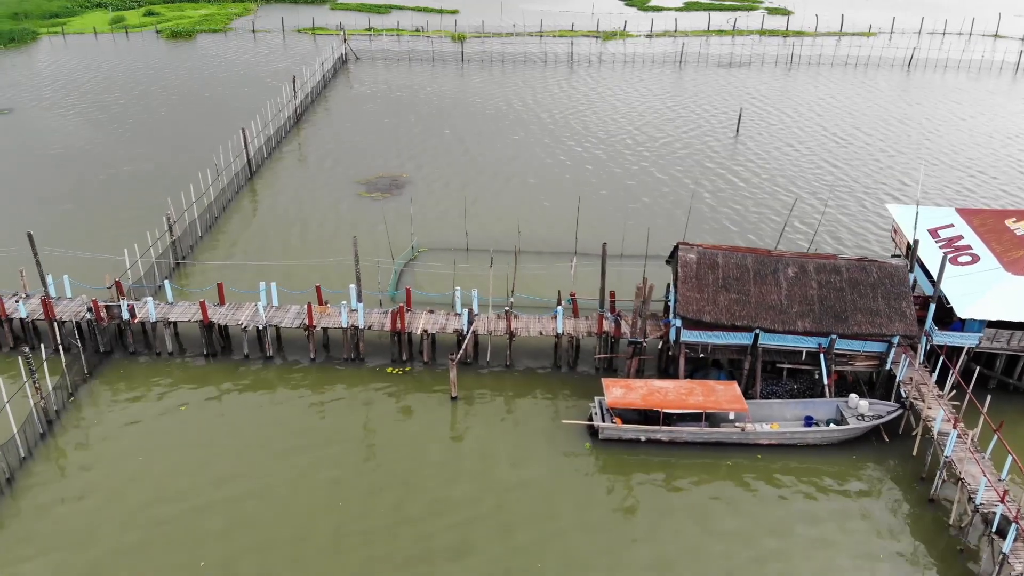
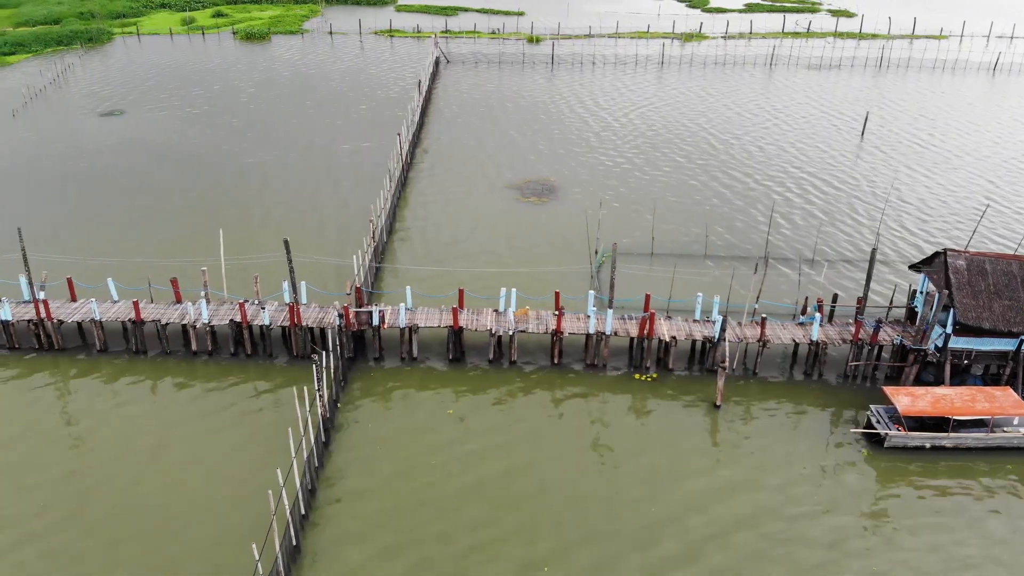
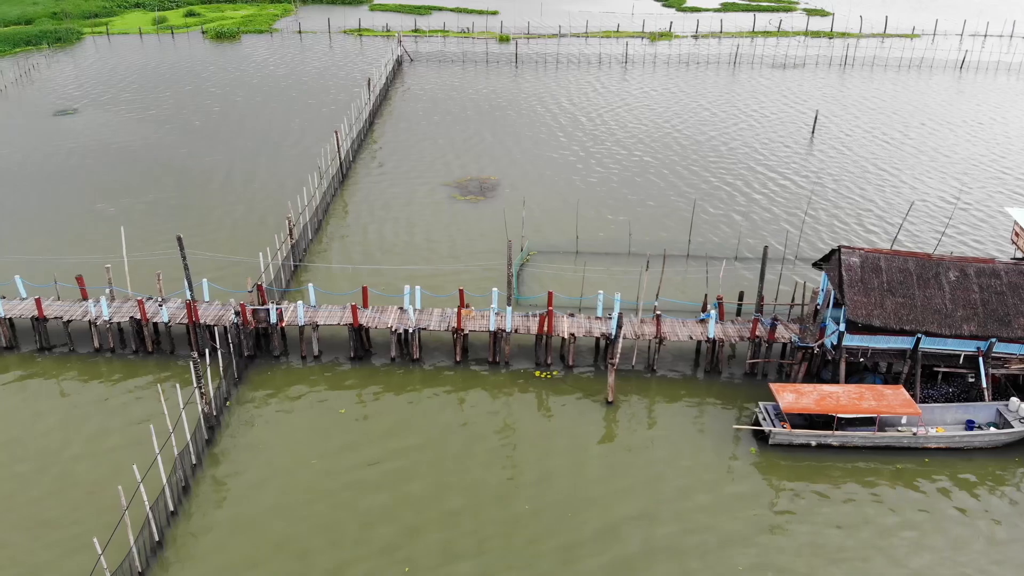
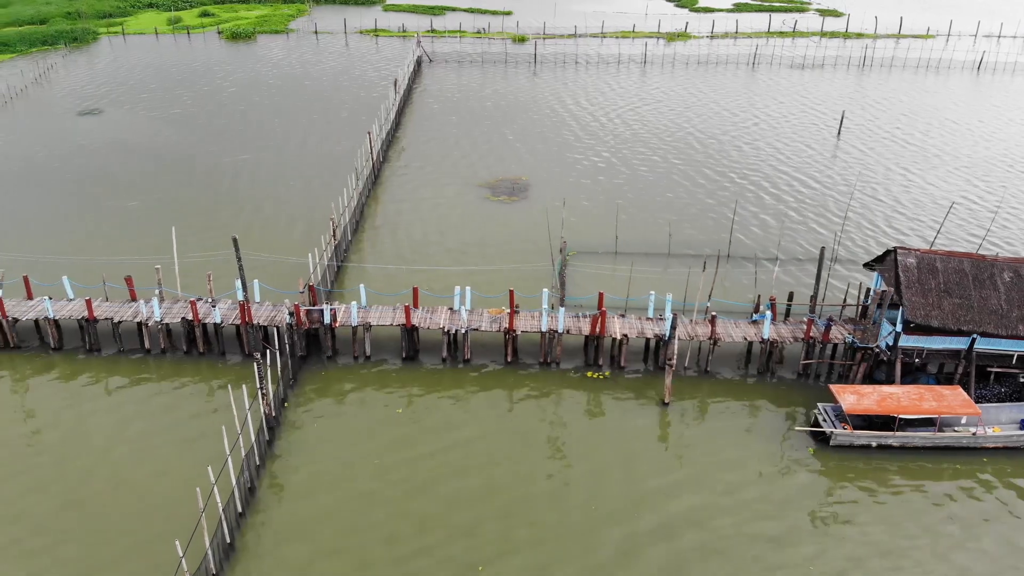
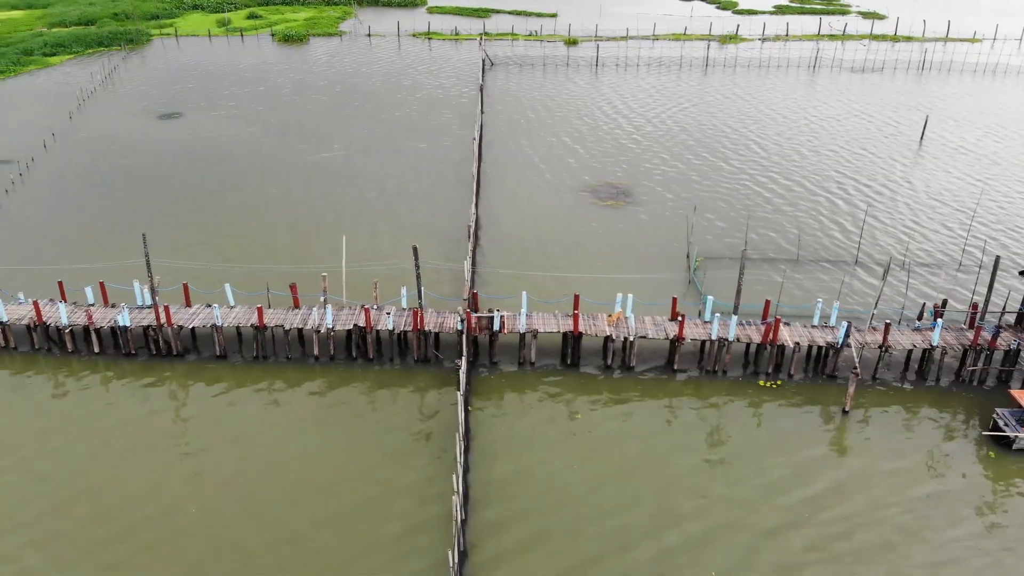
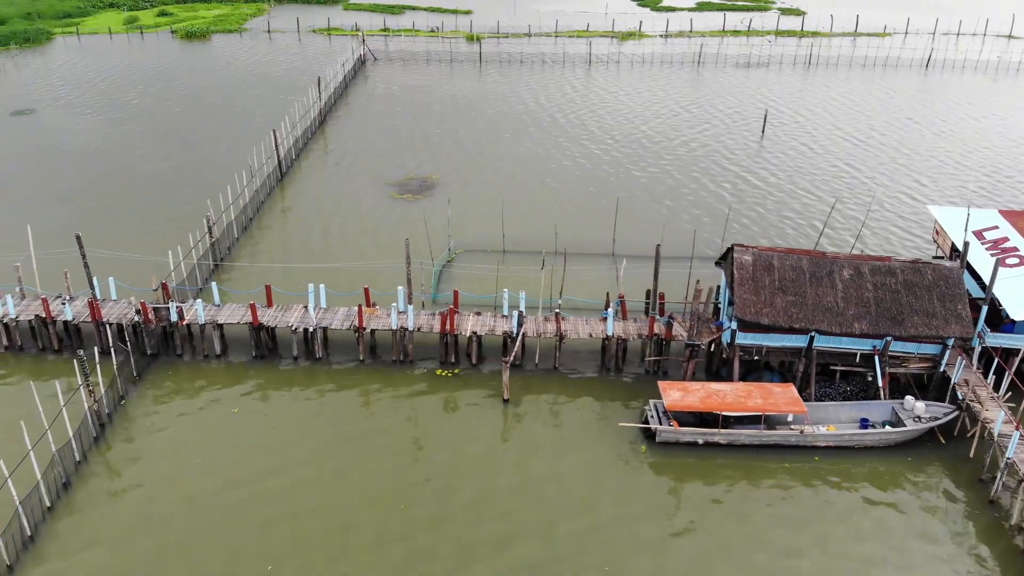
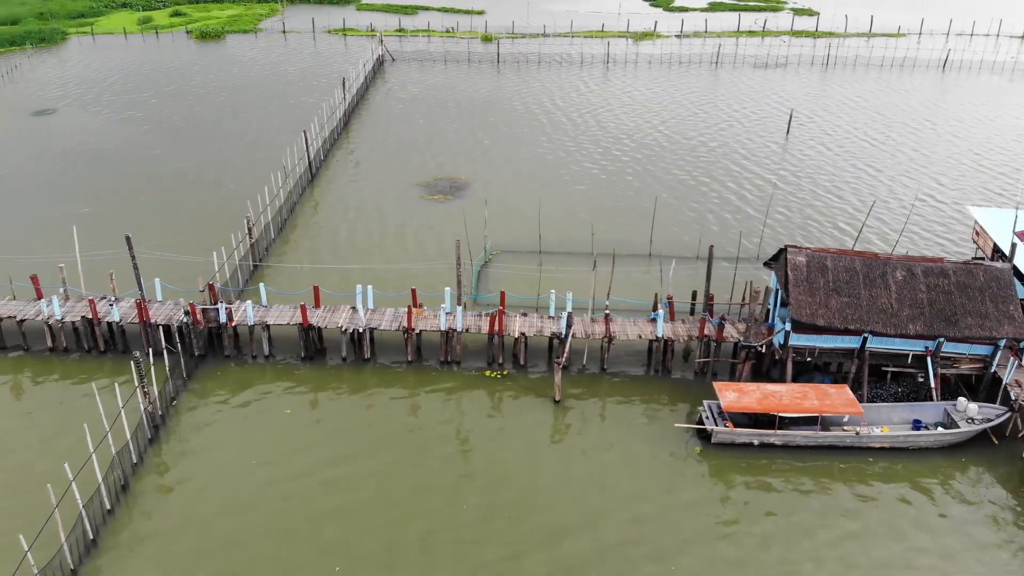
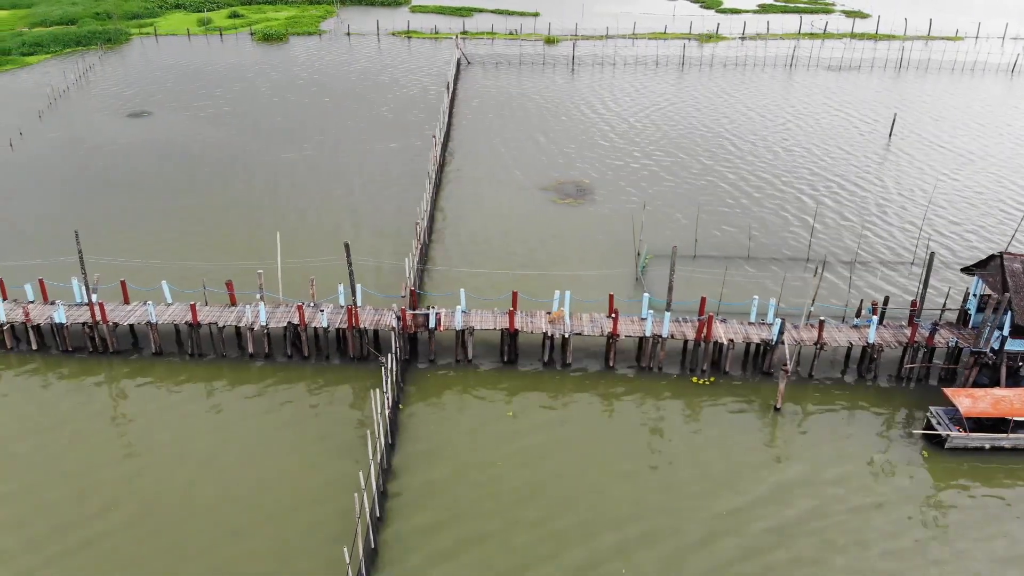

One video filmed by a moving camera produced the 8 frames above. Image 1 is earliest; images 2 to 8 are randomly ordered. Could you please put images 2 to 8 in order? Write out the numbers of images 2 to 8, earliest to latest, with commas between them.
6, 7, 3, 4, 2, 8, 5
